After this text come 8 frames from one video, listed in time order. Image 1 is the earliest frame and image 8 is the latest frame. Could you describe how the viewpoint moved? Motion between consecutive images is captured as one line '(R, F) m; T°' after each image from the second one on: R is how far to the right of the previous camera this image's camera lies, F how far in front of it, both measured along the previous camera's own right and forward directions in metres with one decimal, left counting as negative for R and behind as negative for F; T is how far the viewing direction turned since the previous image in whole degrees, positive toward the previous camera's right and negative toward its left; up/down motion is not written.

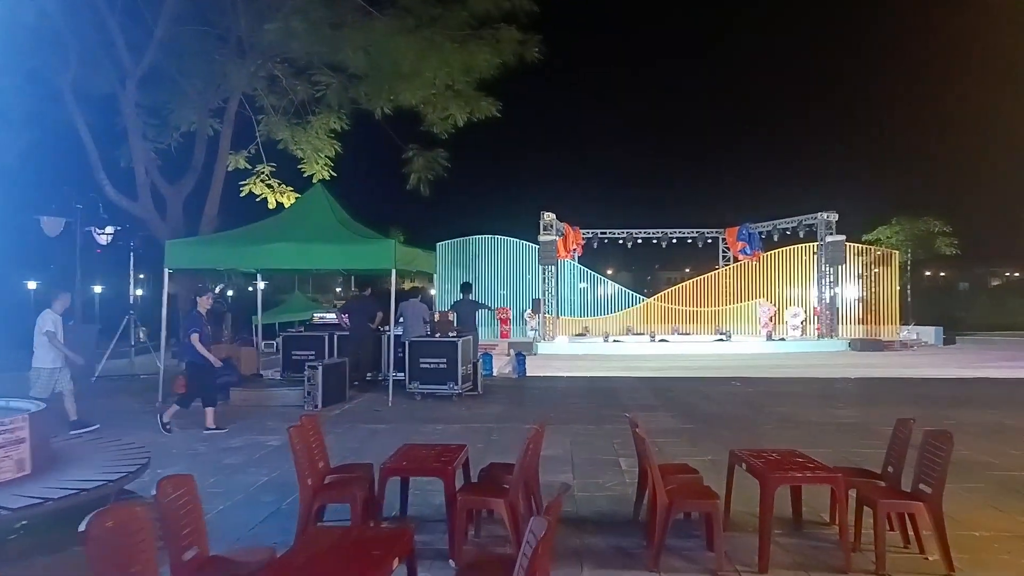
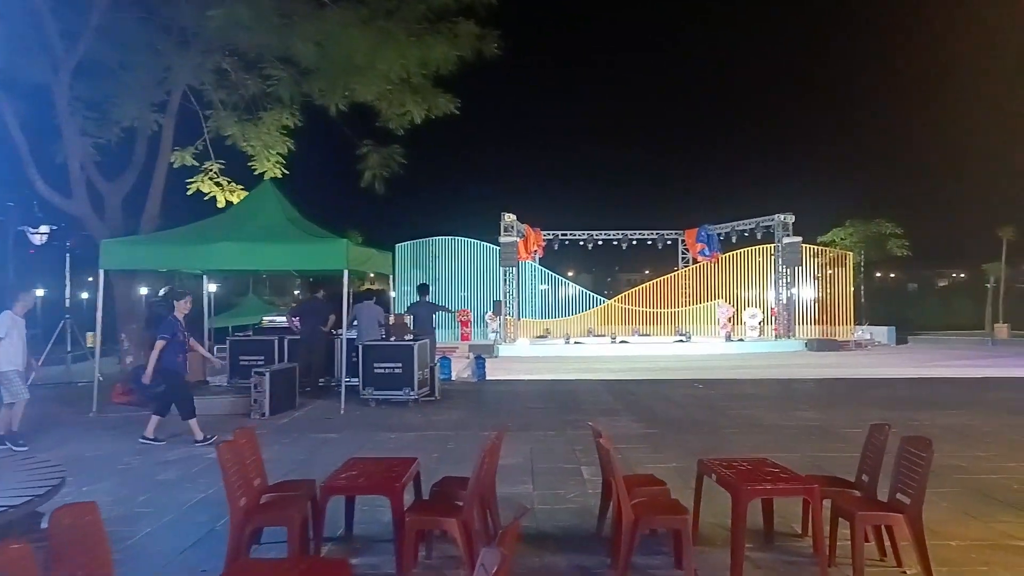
(0.0, +0.3) m; +3°
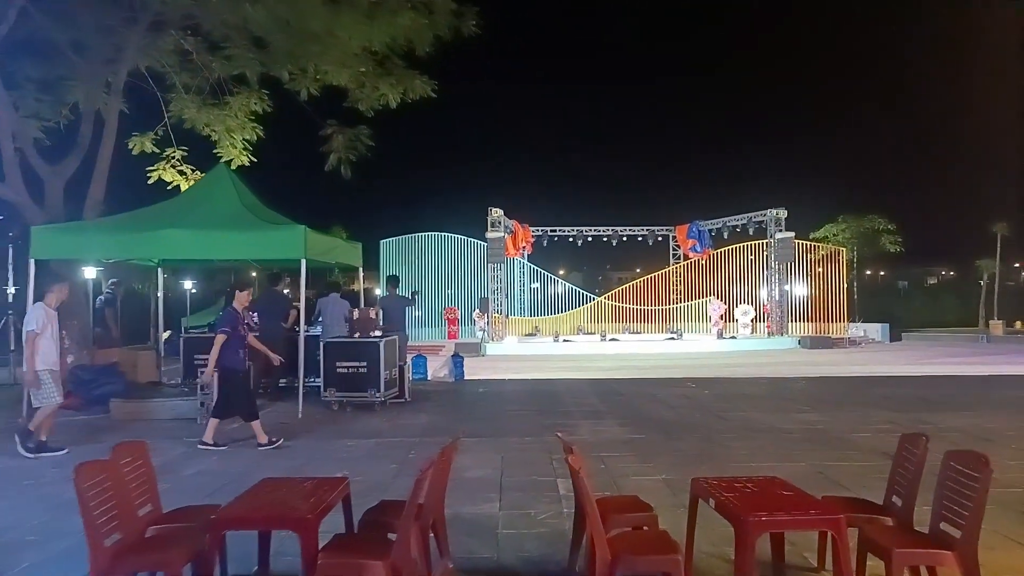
(+0.2, +0.9) m; +1°
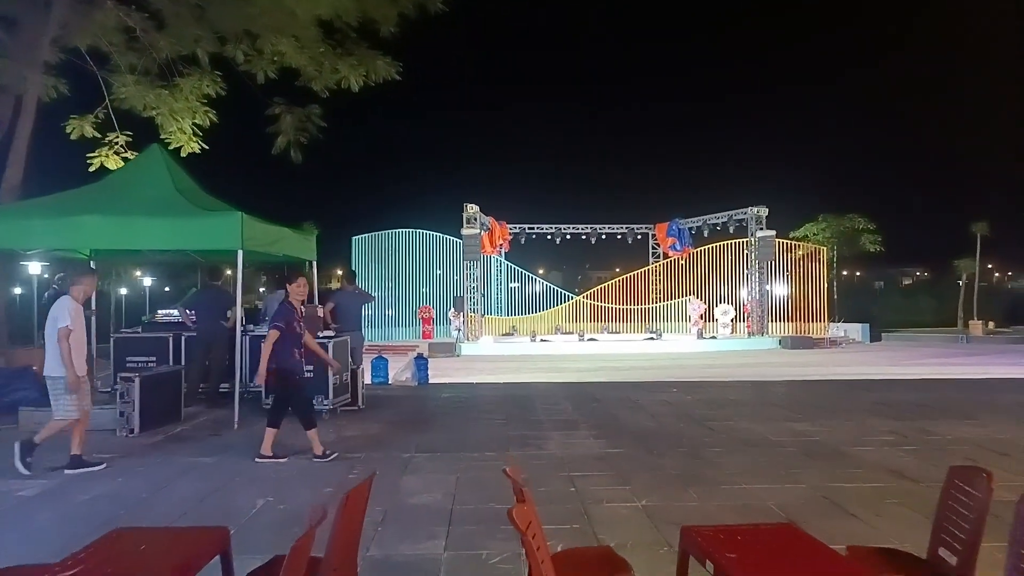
(+0.2, +0.9) m; +2°
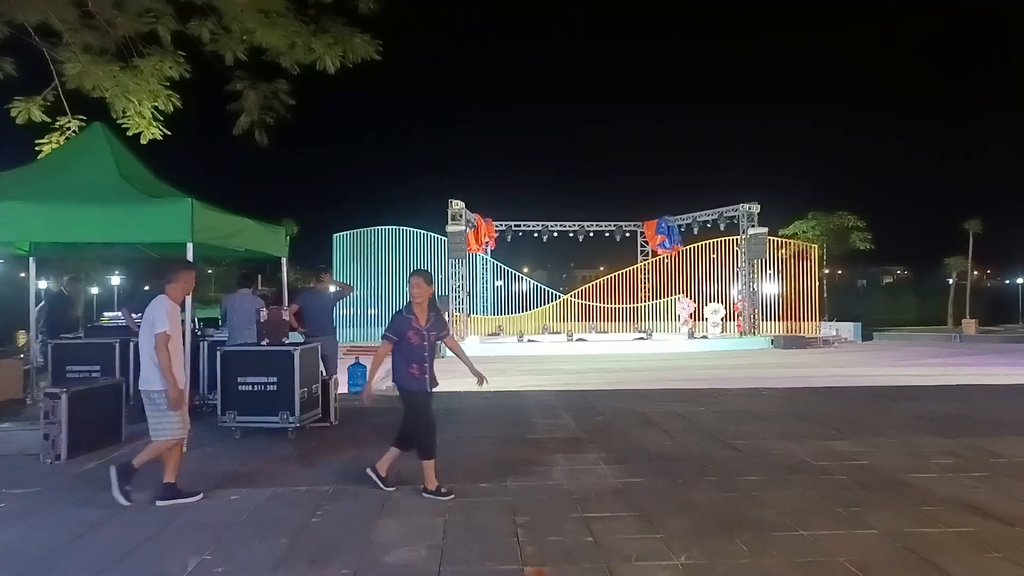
(-0.1, +1.1) m; +1°
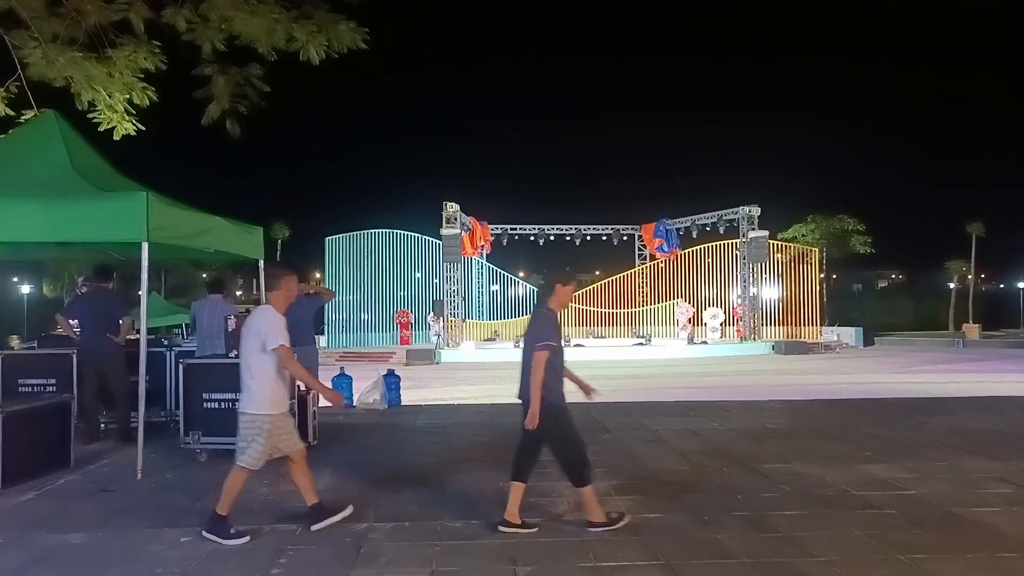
(0.0, +0.8) m; 0°
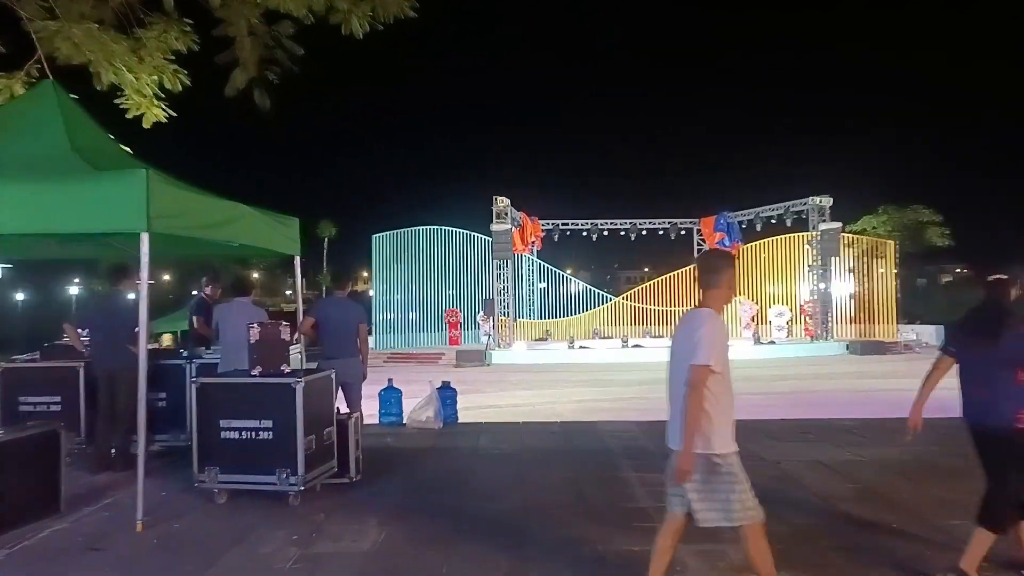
(-0.3, +1.4) m; -4°
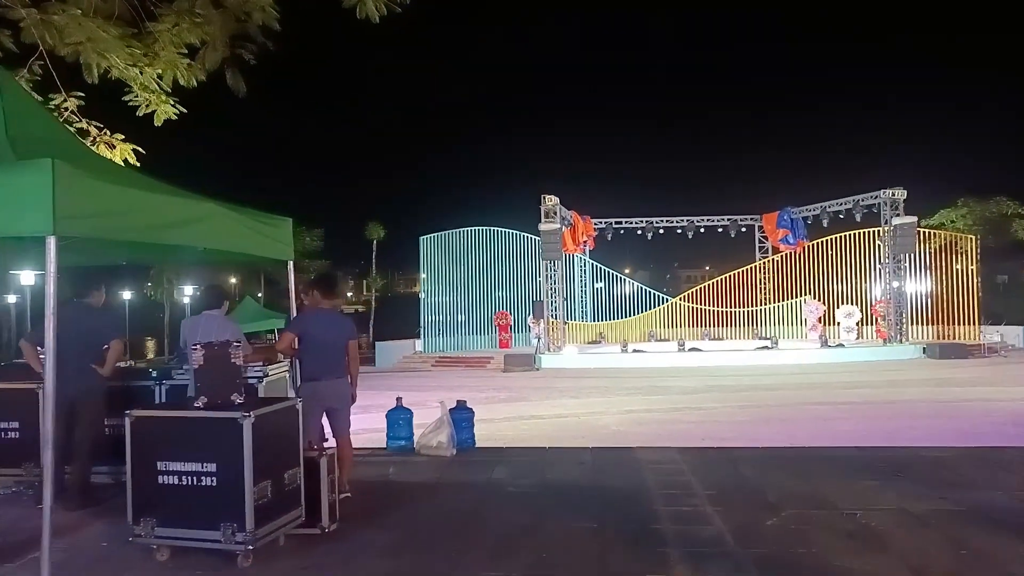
(+0.4, +1.1) m; -5°
